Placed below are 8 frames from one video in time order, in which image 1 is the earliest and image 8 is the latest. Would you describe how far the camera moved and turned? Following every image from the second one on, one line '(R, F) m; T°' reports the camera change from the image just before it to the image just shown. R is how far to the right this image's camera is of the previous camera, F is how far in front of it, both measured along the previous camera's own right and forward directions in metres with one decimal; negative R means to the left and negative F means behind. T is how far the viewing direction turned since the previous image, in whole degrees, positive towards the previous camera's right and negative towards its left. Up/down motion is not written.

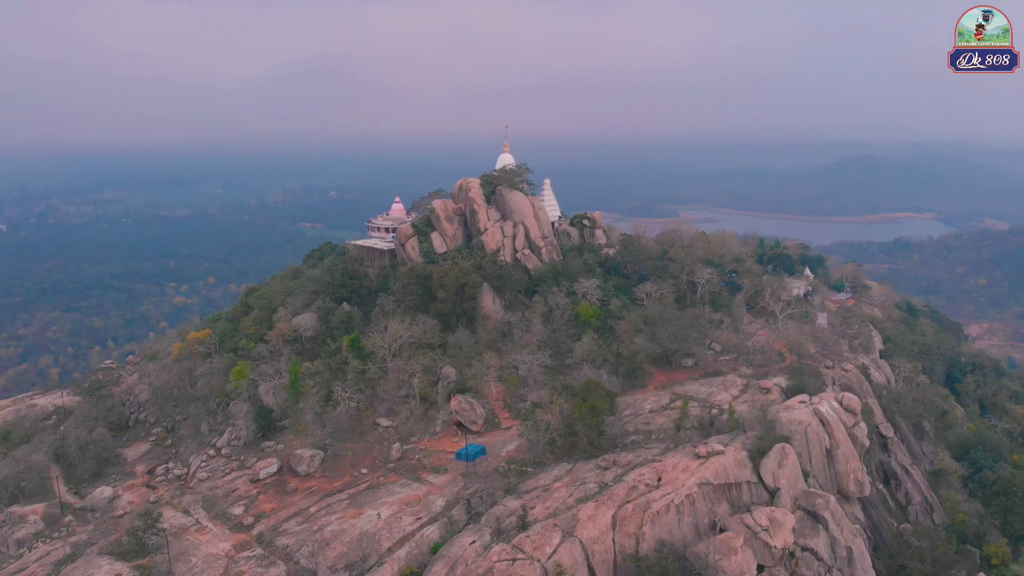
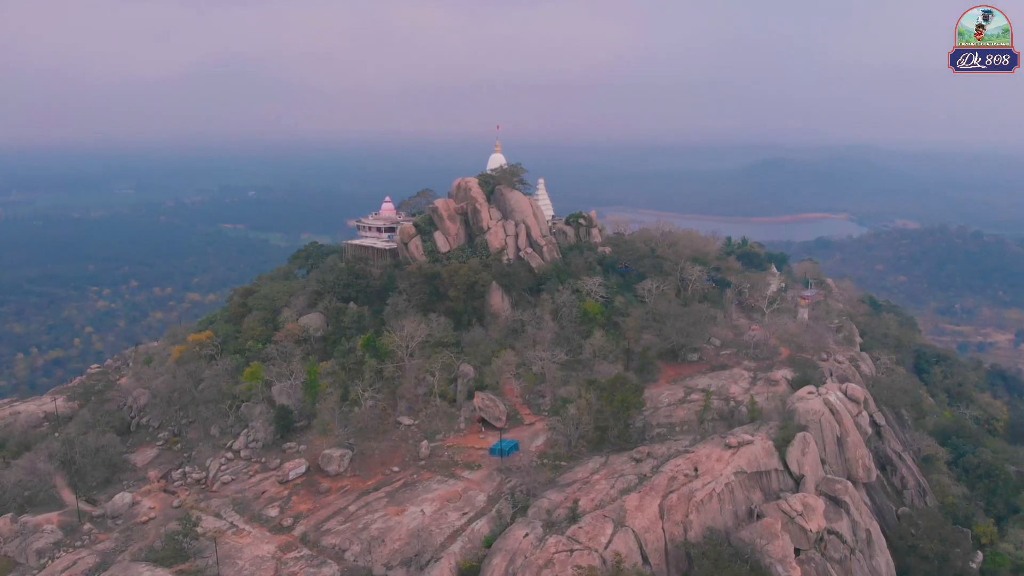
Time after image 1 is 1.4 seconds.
(-2.1, -0.2) m; +5°
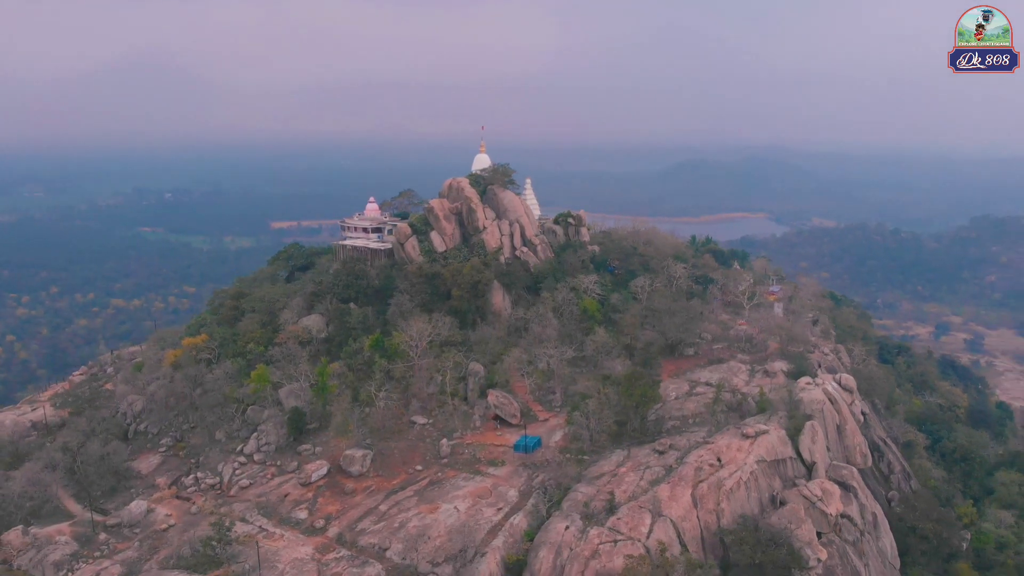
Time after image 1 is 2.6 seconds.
(-1.9, -0.2) m; +5°
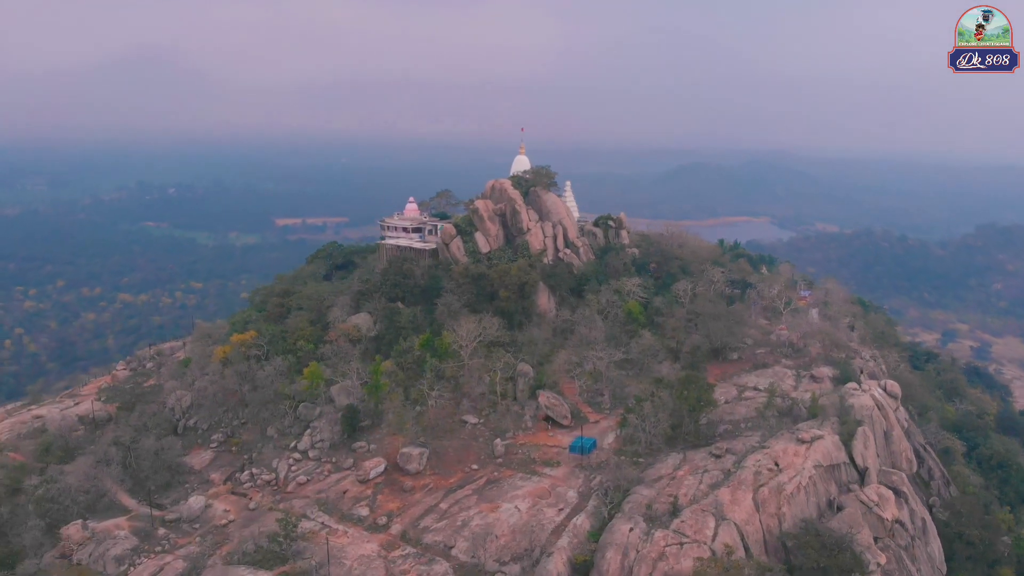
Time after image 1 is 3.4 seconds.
(-1.2, -0.1) m; -1°
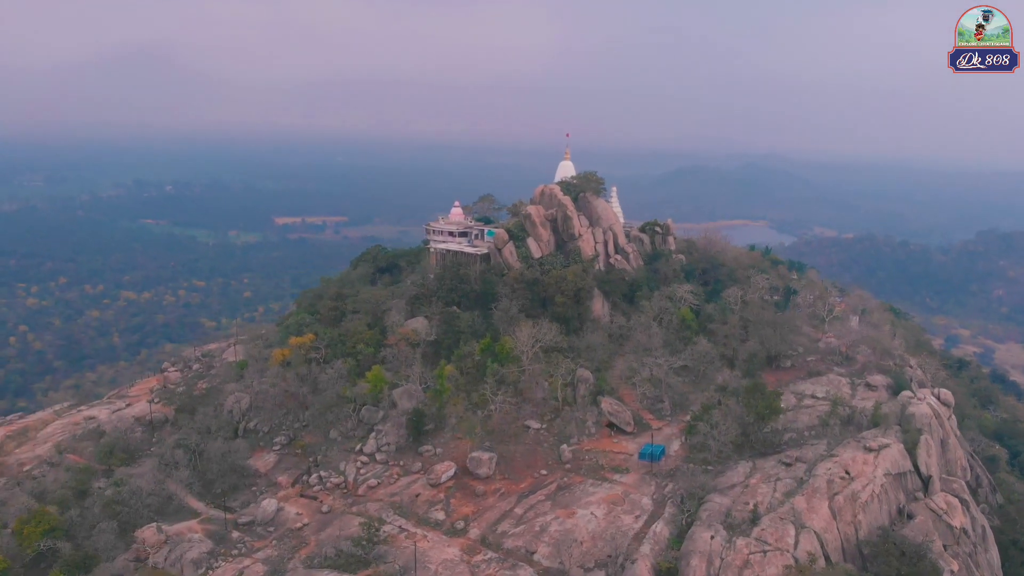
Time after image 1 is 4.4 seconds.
(-1.6, -0.2) m; -1°
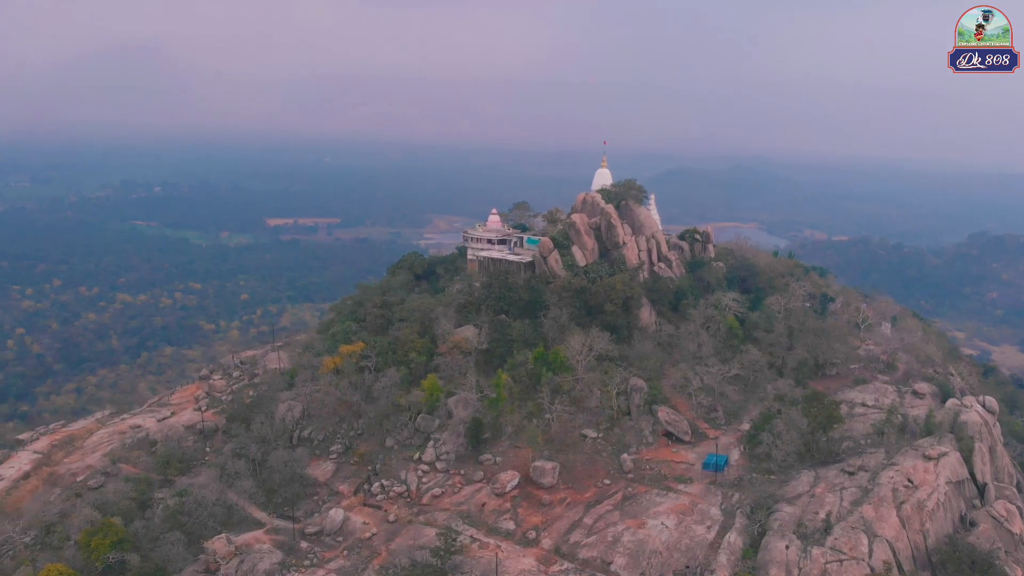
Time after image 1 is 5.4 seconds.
(-1.6, -0.2) m; 0°
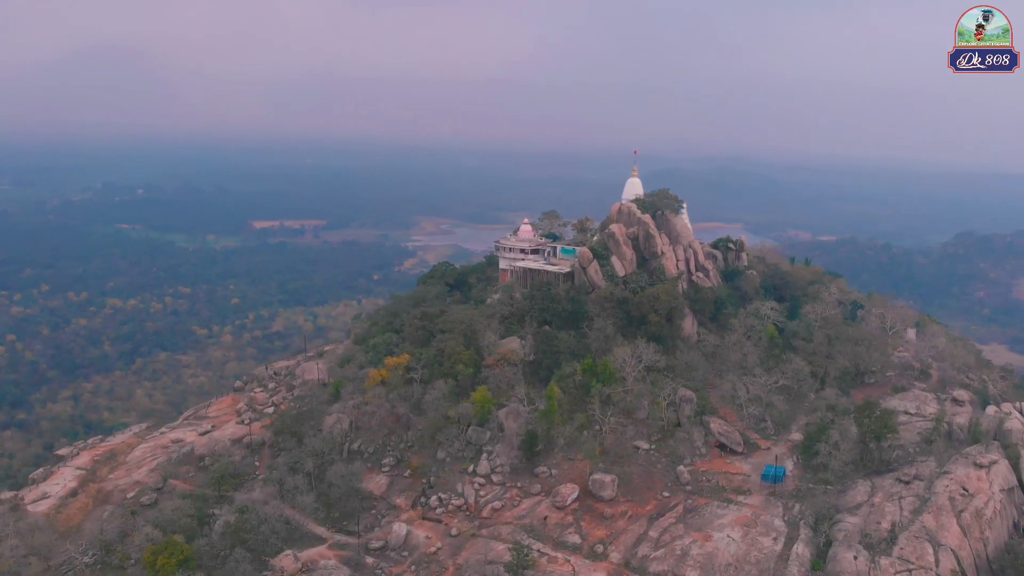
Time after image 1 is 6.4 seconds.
(-1.7, -0.2) m; 0°
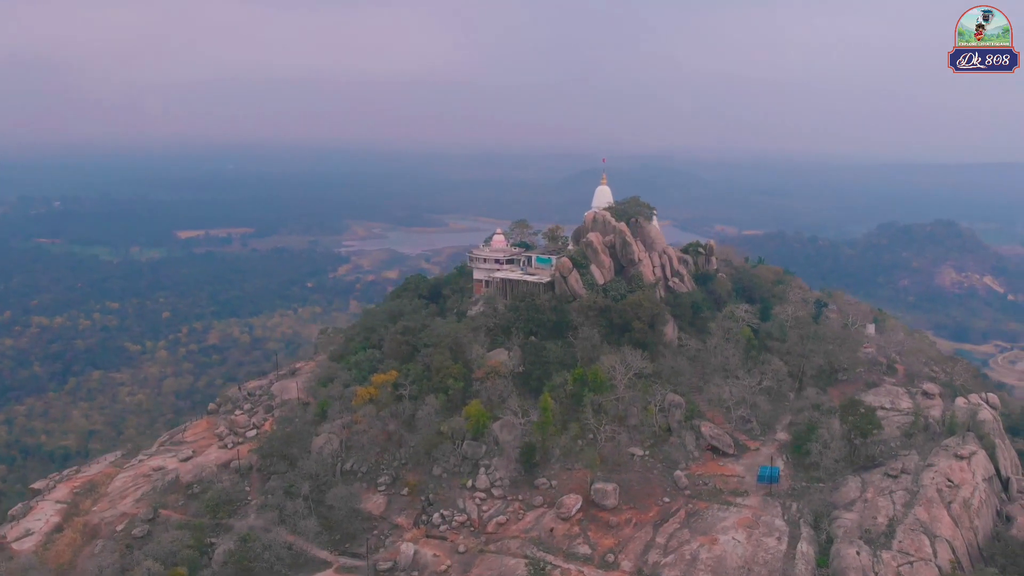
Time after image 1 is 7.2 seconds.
(-1.3, 0.0) m; +4°
